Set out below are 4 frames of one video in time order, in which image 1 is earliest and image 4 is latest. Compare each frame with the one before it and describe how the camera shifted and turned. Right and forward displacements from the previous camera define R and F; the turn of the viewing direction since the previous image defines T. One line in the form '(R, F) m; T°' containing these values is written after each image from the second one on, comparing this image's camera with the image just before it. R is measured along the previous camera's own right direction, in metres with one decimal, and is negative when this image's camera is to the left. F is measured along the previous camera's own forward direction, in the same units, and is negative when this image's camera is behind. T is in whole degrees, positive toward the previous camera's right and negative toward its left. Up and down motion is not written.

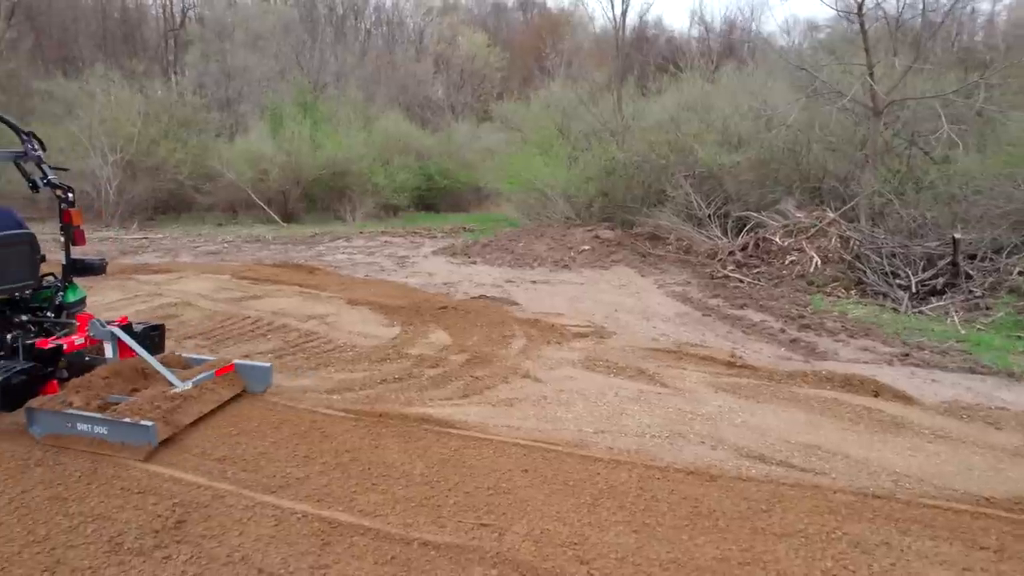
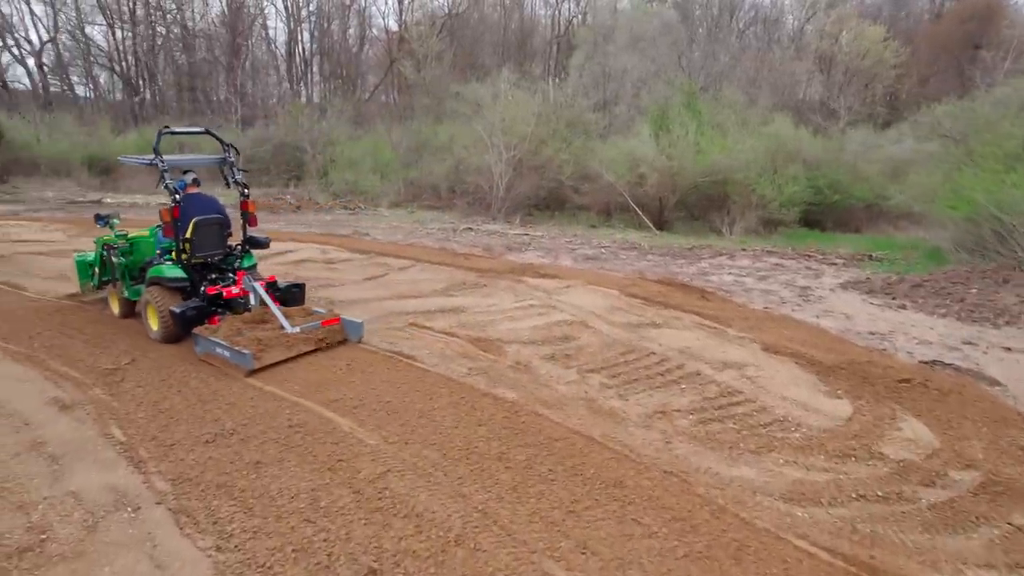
(-1.1, +1.1) m; -26°
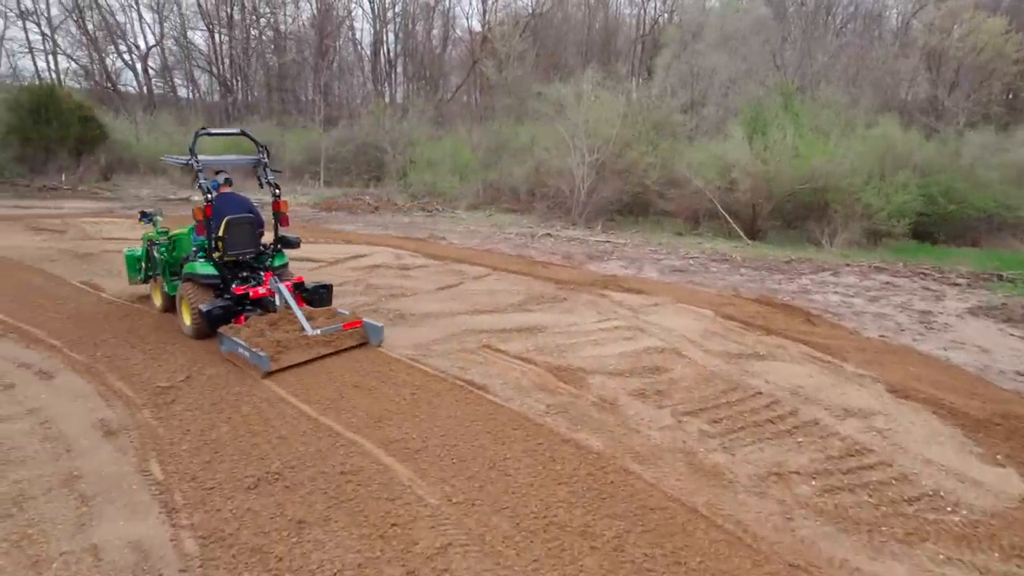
(-0.1, +0.7) m; -6°
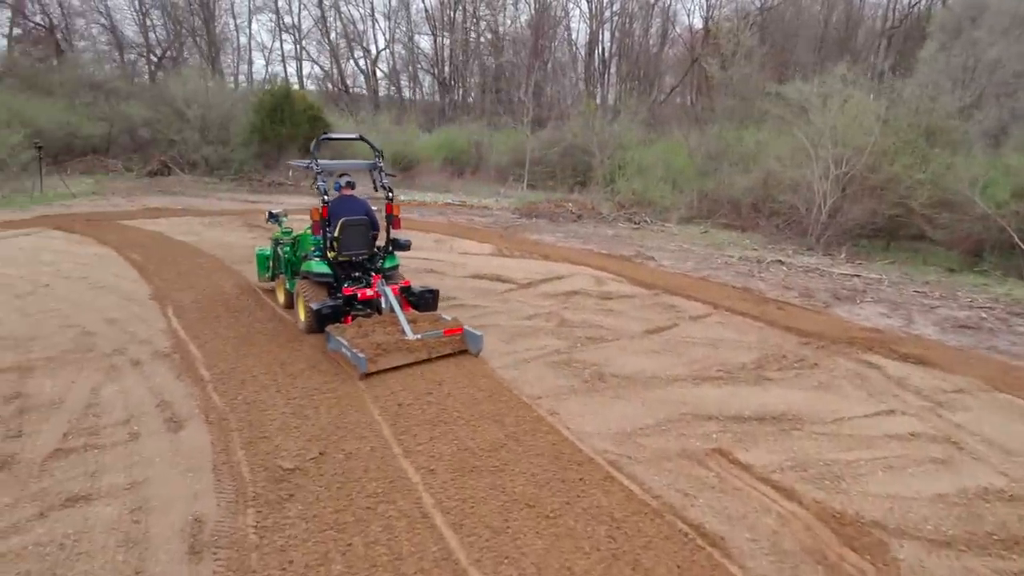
(-0.3, +1.8) m; -16°
